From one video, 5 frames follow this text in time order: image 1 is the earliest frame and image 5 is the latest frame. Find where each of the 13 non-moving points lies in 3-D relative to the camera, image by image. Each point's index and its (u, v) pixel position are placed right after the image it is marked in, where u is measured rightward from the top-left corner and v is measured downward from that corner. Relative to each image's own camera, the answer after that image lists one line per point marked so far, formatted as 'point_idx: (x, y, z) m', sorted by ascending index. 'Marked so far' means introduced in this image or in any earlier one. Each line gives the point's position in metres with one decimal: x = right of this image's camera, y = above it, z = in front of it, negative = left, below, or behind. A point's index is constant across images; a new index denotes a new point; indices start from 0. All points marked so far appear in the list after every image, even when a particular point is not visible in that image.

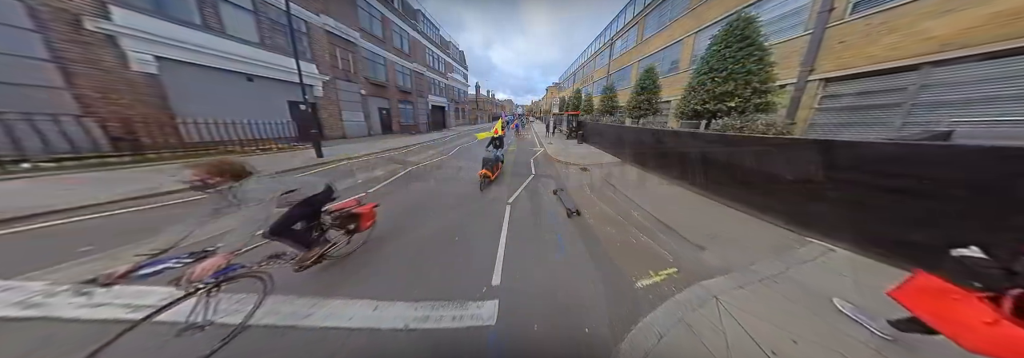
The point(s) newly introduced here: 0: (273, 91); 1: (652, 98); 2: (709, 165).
0: (-11.5, +3.9, +8.9) m
1: (+7.4, +4.2, +10.1) m
2: (+6.2, +0.4, +6.1) m
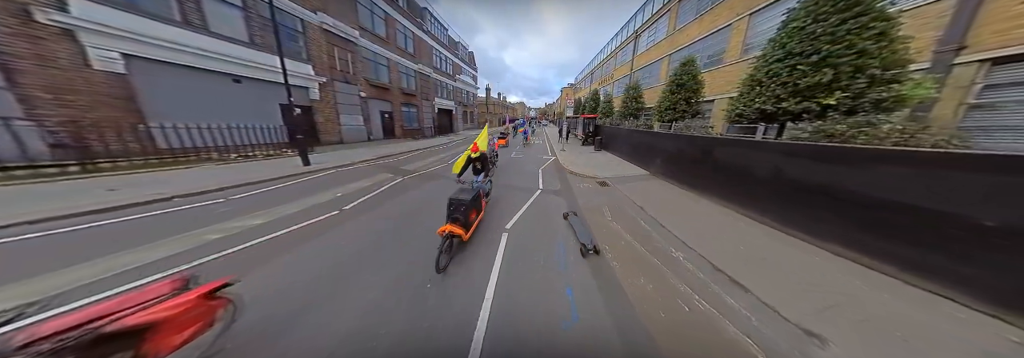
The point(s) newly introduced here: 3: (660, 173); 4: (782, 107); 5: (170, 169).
0: (-11.2, +3.5, +8.3) m
1: (+7.7, +3.5, +8.2) m
2: (+6.1, -0.2, +4.3) m
3: (+6.6, +0.3, +8.5) m
4: (+6.6, +1.7, +4.7) m
5: (-10.6, +0.2, +5.9) m
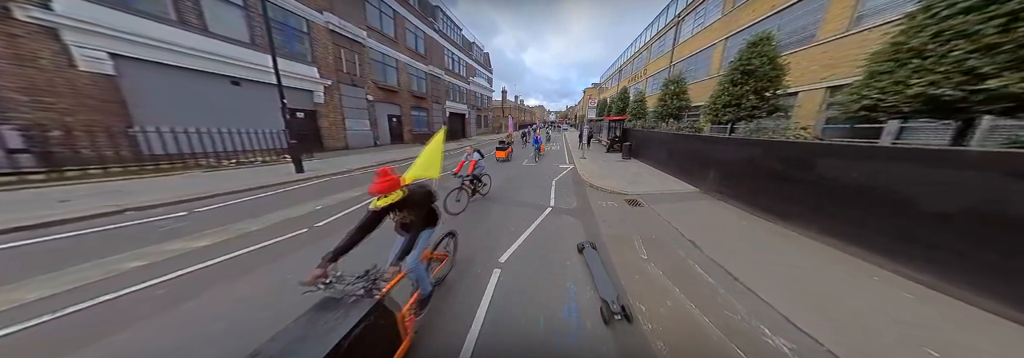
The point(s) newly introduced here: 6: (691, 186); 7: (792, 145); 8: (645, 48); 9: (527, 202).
0: (-10.8, +3.3, +8.1) m
1: (+7.9, +2.8, +6.1) m
2: (+5.9, -0.7, +2.2) m
3: (+6.8, -0.4, +6.3) m
4: (+6.4, +1.2, +2.6) m
5: (-10.5, 0.0, +5.5) m
6: (+6.9, -0.3, +7.3) m
7: (+6.5, +0.8, +4.5) m
8: (+13.2, +13.0, +19.1) m
9: (+0.5, -0.8, +6.9) m
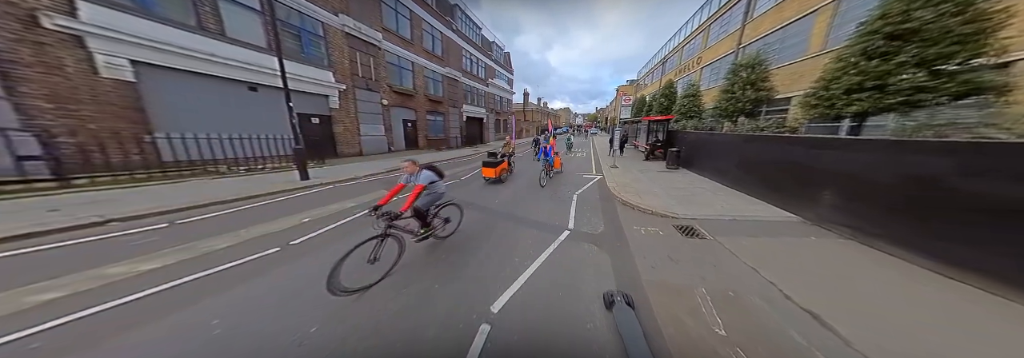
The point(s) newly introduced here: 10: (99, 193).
0: (-10.2, +3.2, +8.2) m
1: (+8.1, +2.2, +3.7) m
2: (+5.4, -1.1, 0.0) m
3: (+6.8, -0.9, +4.0) m
4: (+6.1, +0.8, +0.4) m
5: (-10.4, -0.1, +5.5) m
6: (+7.1, -0.9, +4.9) m
7: (+6.4, +0.3, +2.2) m
8: (+15.3, +11.8, +16.2) m
9: (+0.7, -1.2, +5.4) m
10: (-10.4, -0.3, +4.8) m
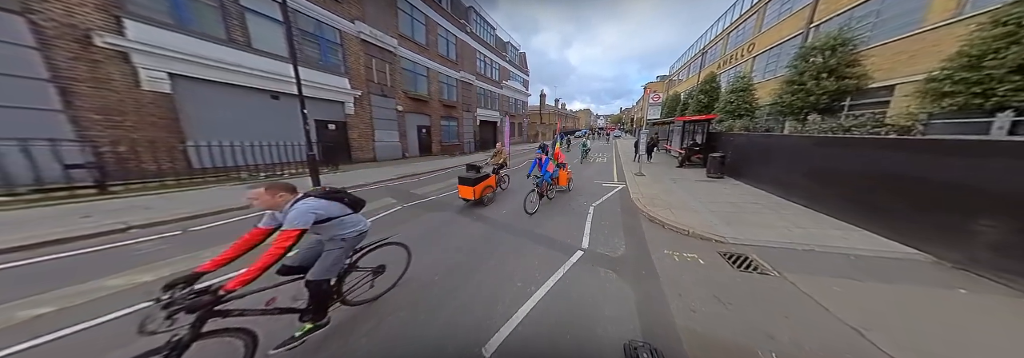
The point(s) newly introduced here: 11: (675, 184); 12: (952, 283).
0: (-9.8, +3.0, +8.6) m
1: (+8.0, +1.9, +2.2) m
2: (+4.9, -1.3, -1.3) m
3: (+6.7, -1.3, +2.6) m
4: (+5.6, +0.5, -0.9) m
5: (-10.3, -0.2, +5.9) m
6: (+7.1, -1.2, +3.5) m
7: (+6.1, 0.0, +0.9) m
8: (+16.6, +11.1, +14.0) m
9: (+0.8, -1.5, +4.6) m
10: (-10.3, -0.4, +5.2) m
11: (+6.8, -0.2, +7.9) m
12: (+6.2, -1.5, +2.8) m
